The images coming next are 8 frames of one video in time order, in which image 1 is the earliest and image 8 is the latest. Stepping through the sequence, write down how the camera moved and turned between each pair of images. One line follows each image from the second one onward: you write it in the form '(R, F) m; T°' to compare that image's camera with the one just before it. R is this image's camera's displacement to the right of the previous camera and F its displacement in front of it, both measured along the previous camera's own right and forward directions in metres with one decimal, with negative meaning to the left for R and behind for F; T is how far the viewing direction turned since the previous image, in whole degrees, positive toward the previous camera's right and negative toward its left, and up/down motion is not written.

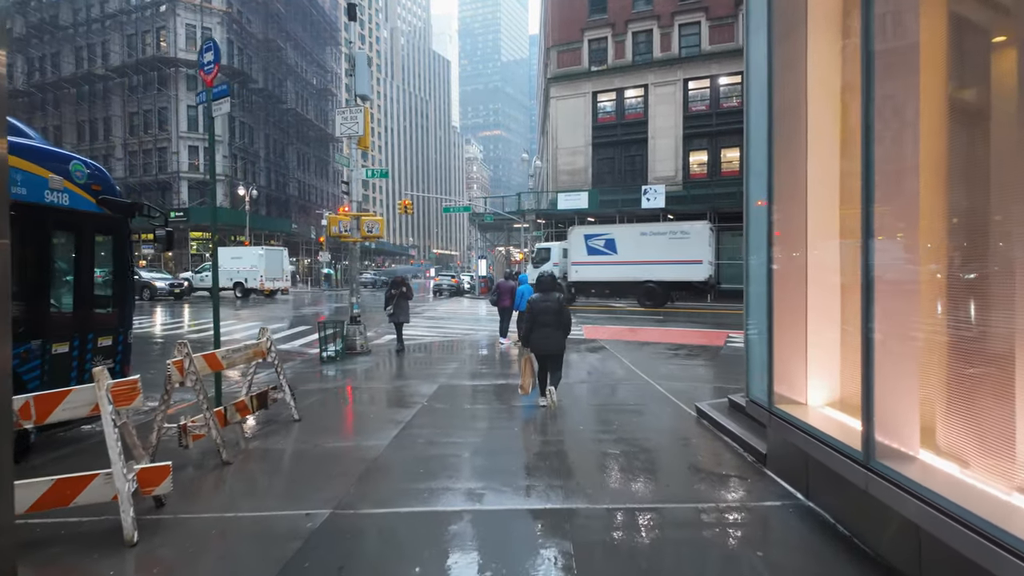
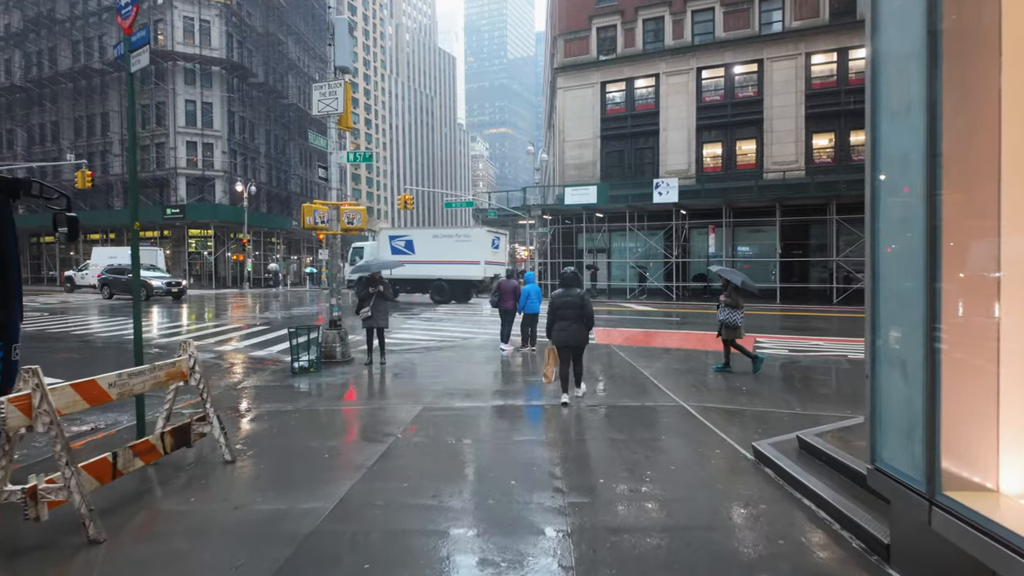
(+0.1, +1.2) m; -1°
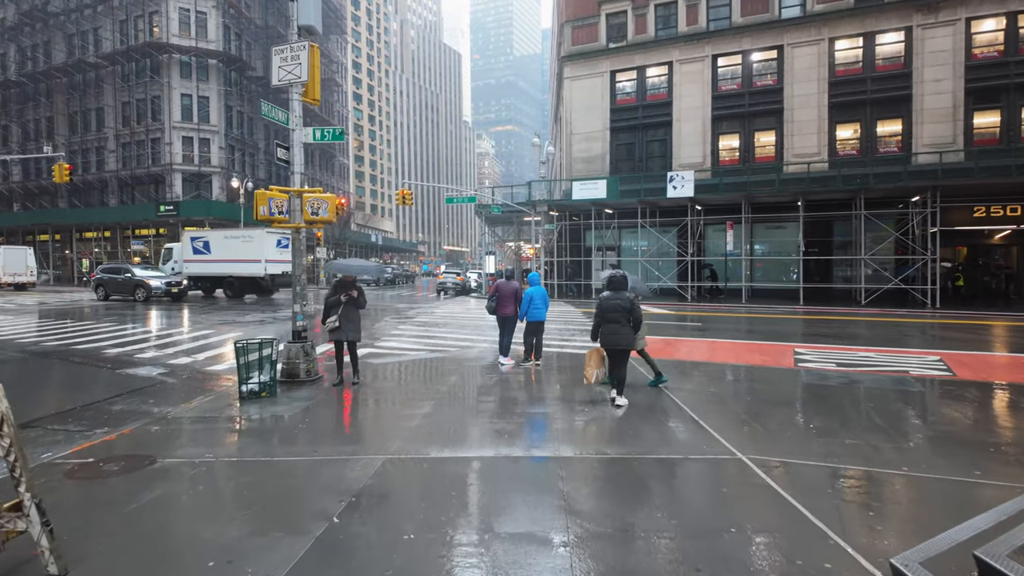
(+0.1, +1.5) m; -1°
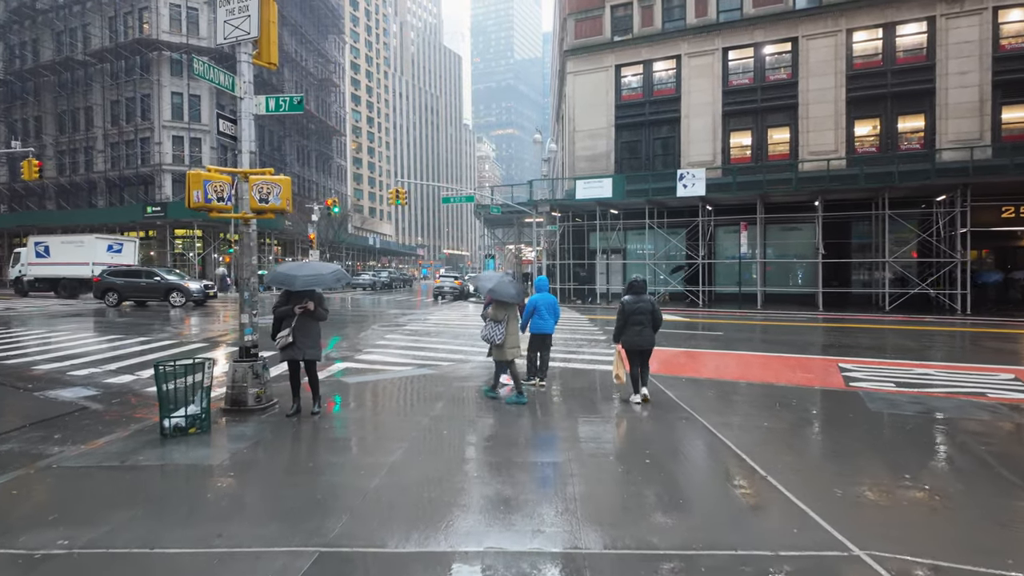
(0.0, +1.4) m; 0°
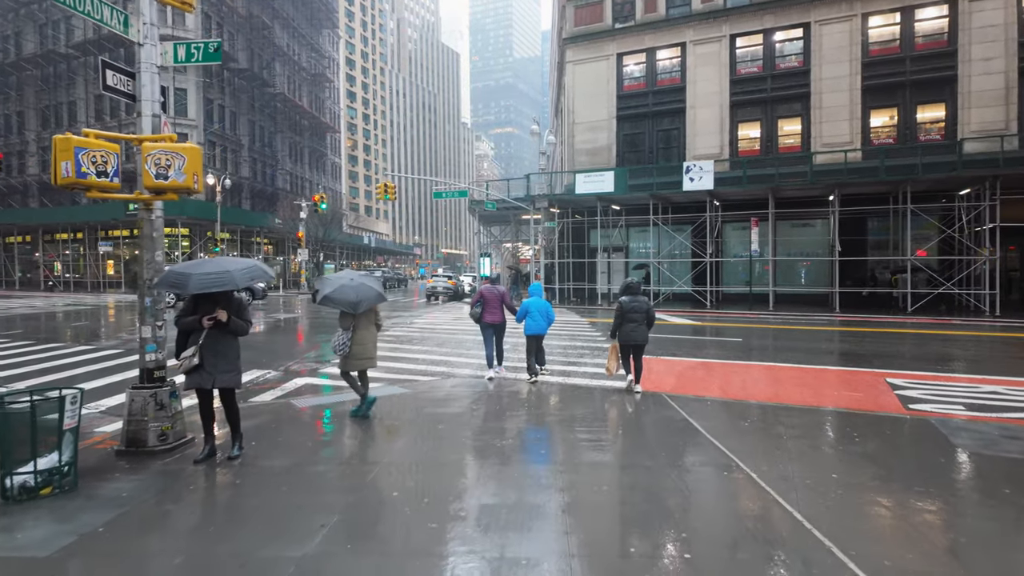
(+0.1, +1.3) m; 0°
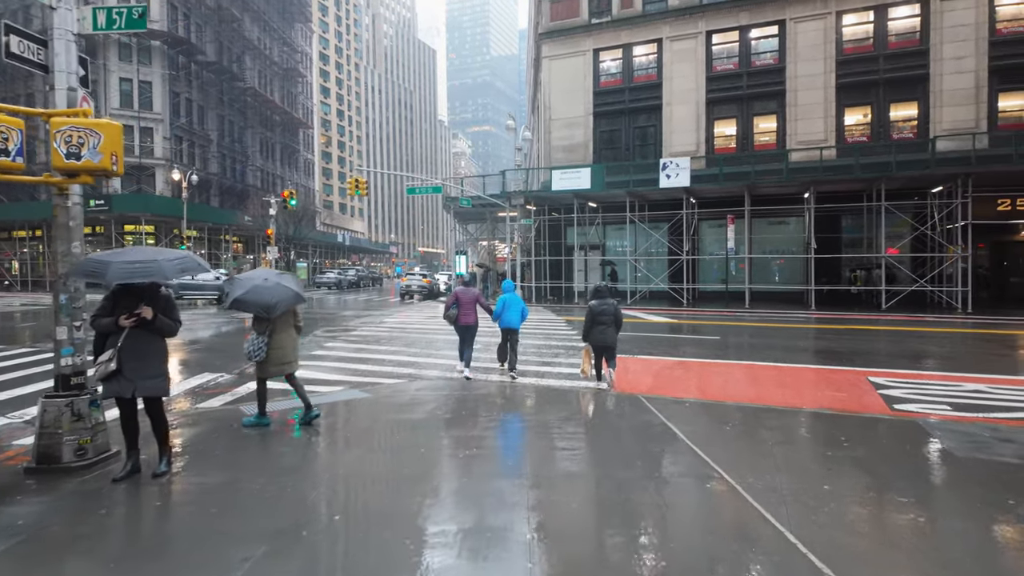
(+0.1, +0.4) m; +2°
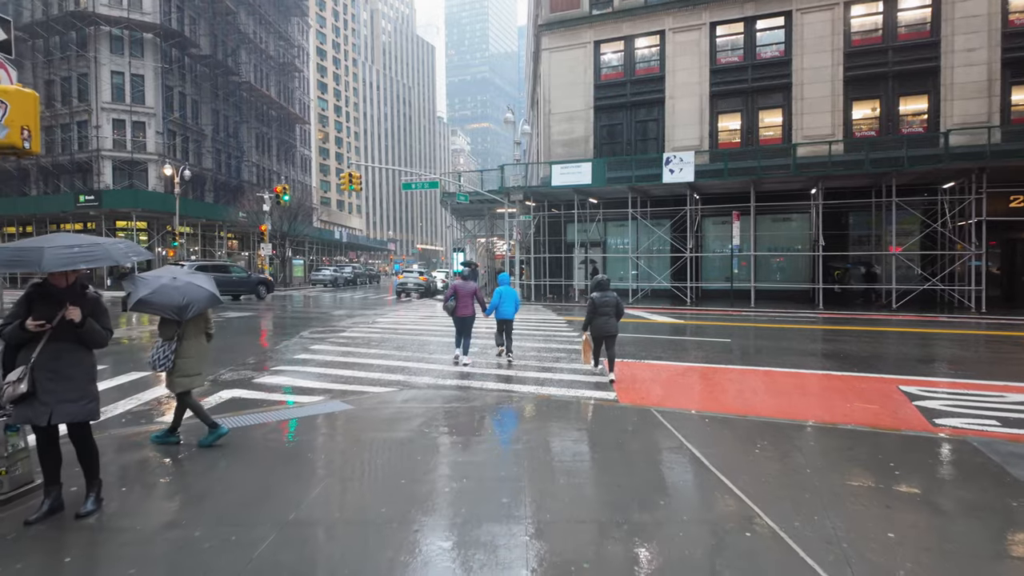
(0.0, +0.6) m; 0°
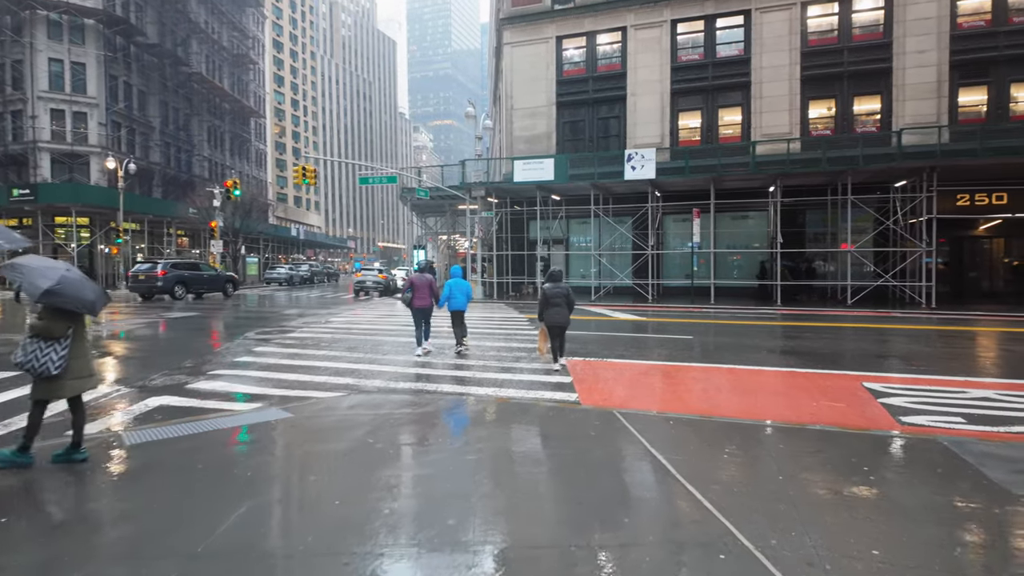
(+0.1, +0.4) m; +3°
